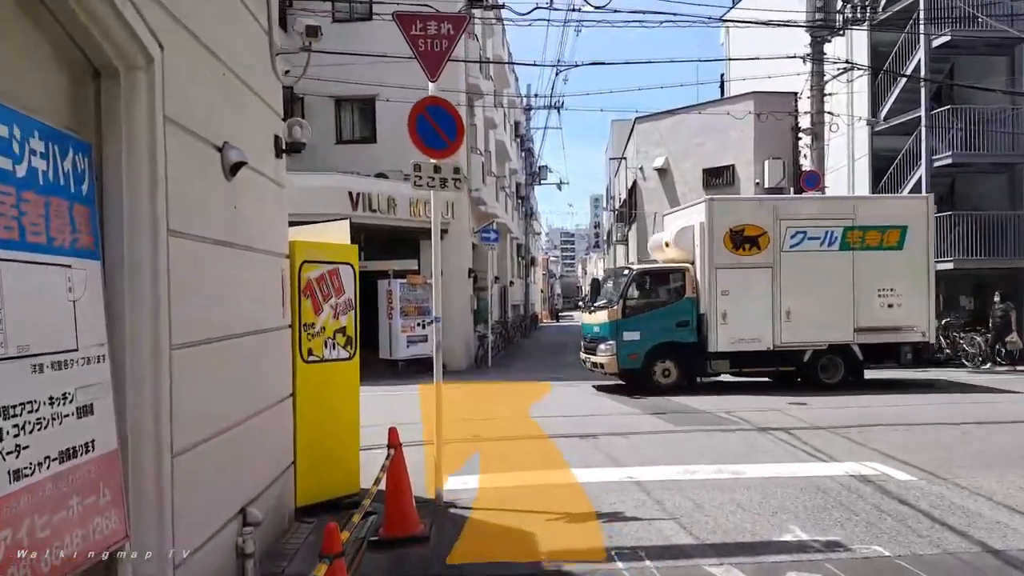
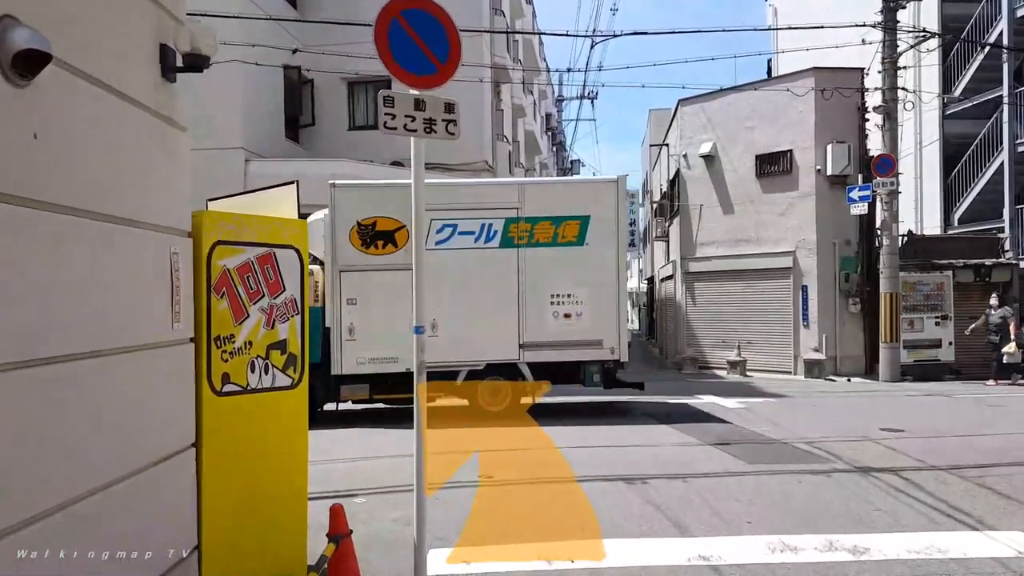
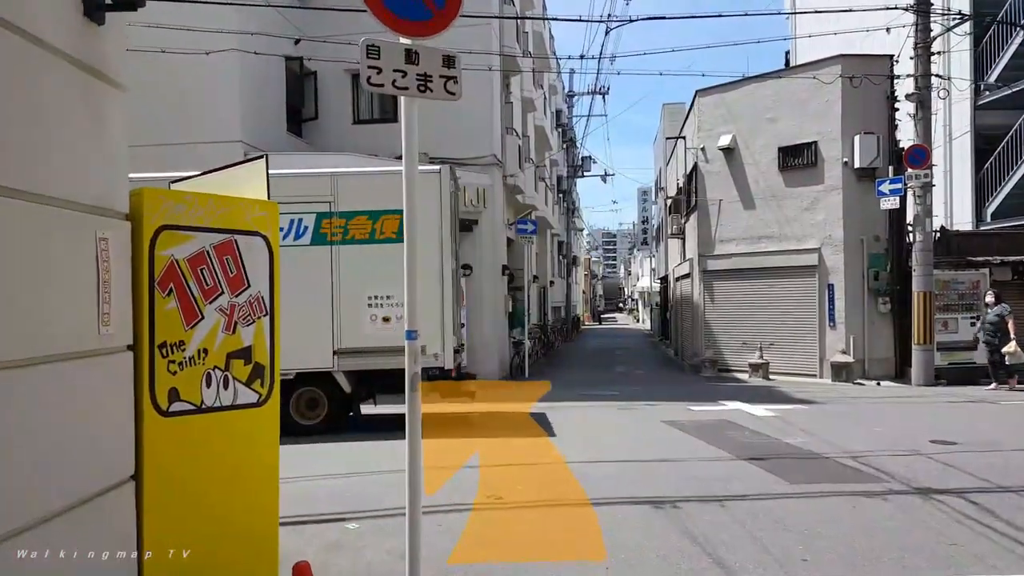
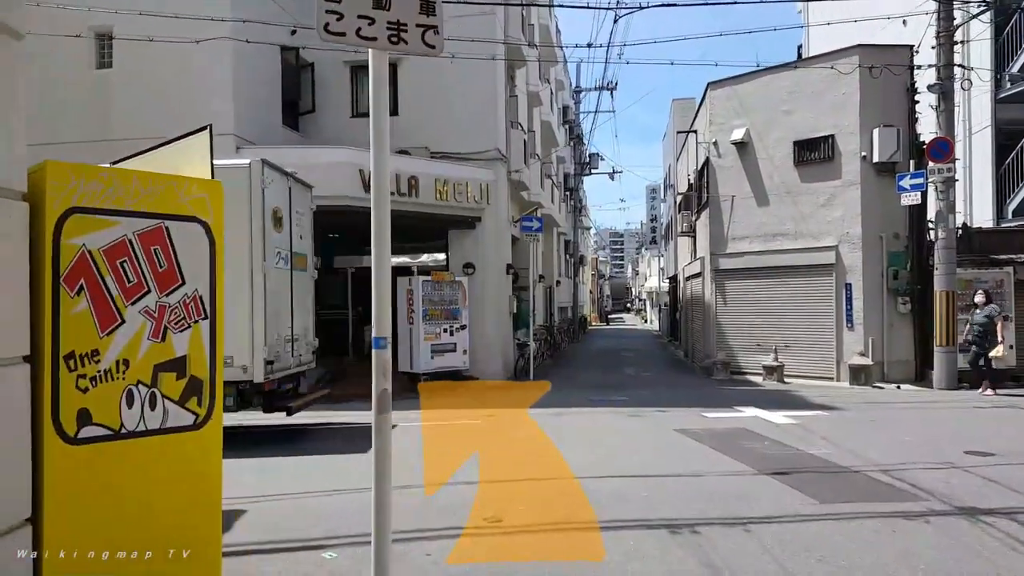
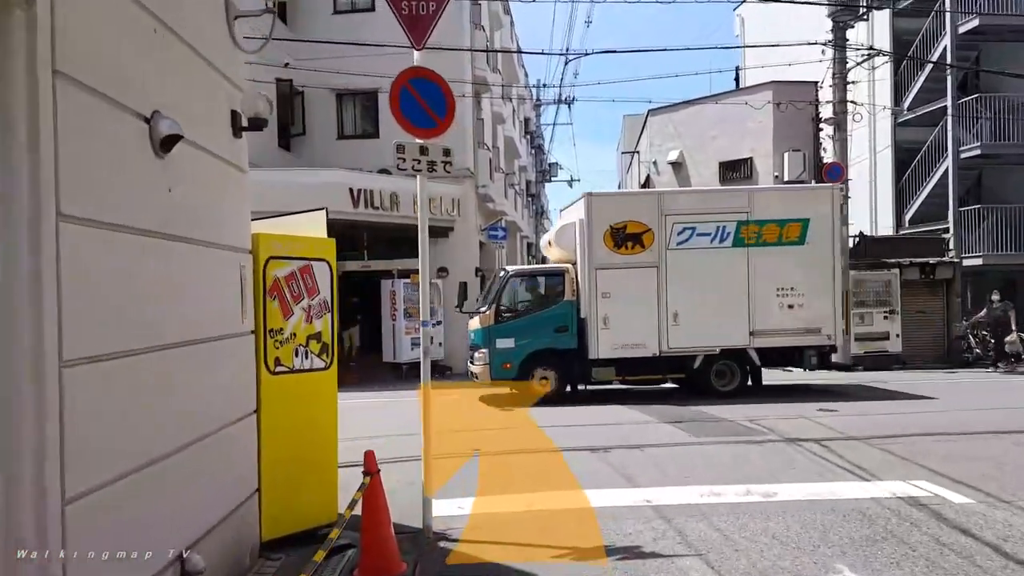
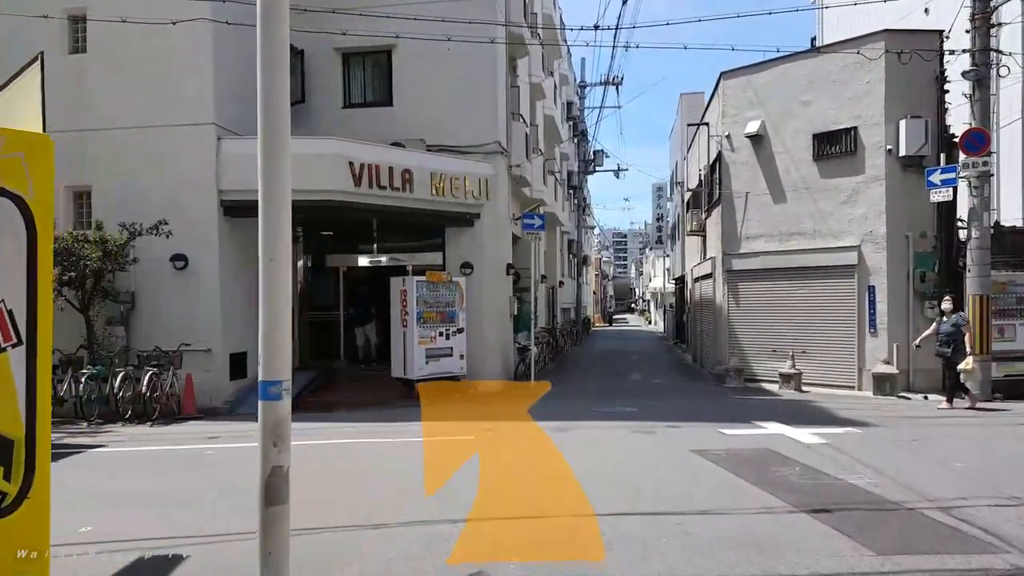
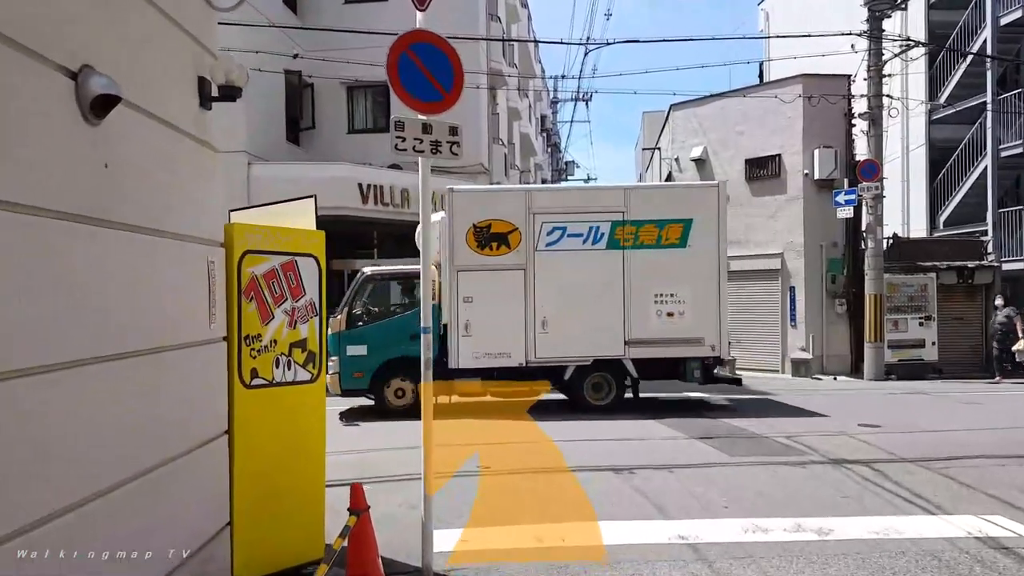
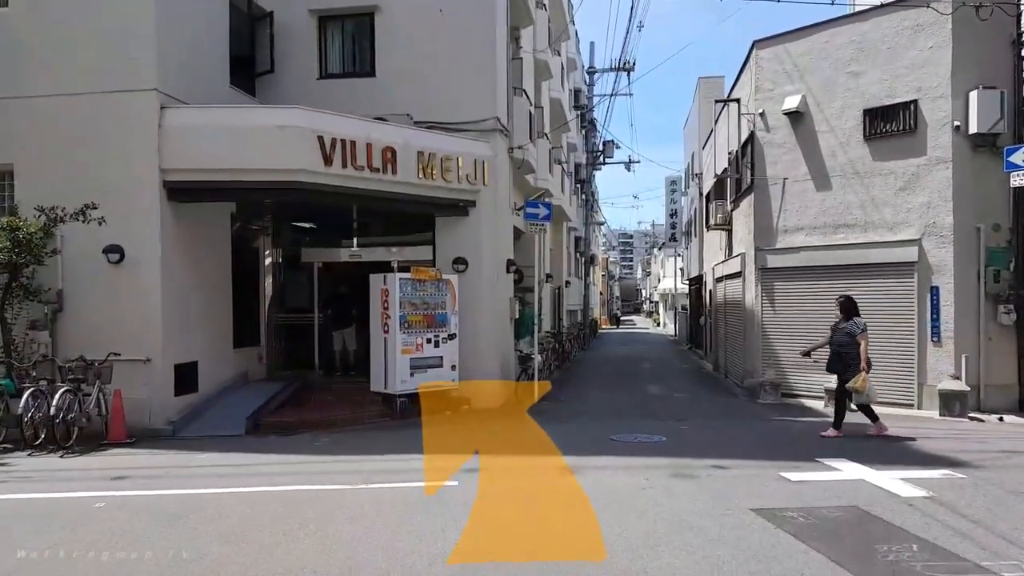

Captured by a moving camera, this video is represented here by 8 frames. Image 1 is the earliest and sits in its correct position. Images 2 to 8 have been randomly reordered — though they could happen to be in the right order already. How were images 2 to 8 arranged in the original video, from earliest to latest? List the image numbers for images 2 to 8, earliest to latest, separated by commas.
5, 7, 2, 3, 4, 6, 8
